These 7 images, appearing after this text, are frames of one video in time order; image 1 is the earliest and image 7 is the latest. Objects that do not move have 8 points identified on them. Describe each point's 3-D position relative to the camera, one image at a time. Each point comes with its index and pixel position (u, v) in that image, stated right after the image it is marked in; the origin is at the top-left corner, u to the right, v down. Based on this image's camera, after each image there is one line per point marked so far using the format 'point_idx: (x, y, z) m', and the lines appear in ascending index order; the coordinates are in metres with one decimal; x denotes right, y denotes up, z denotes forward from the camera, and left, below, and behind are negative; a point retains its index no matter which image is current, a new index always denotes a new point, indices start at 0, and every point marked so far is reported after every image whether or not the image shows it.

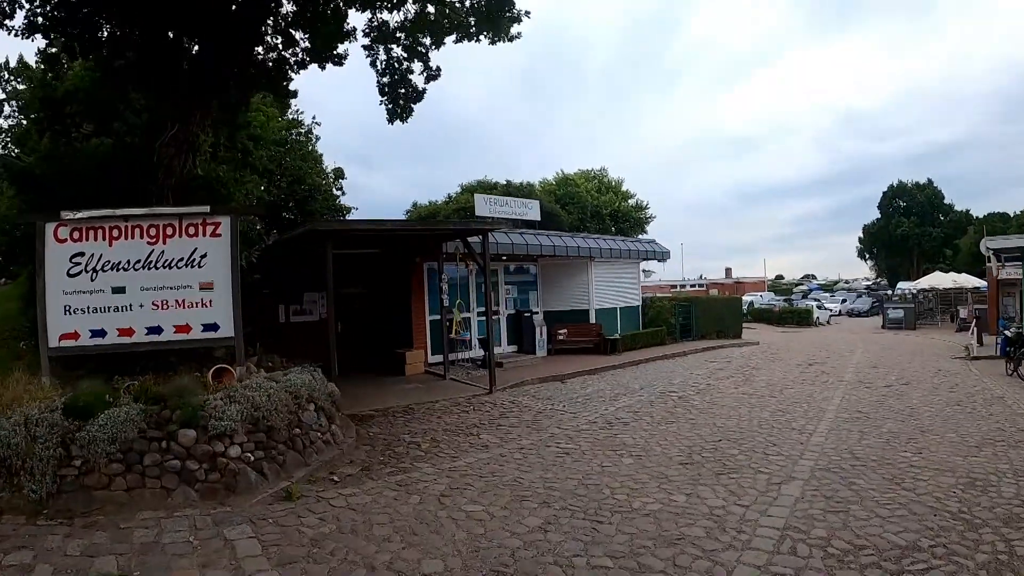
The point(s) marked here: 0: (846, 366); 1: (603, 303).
0: (+7.7, -1.8, +15.1) m
1: (+2.4, -0.4, +17.5) m
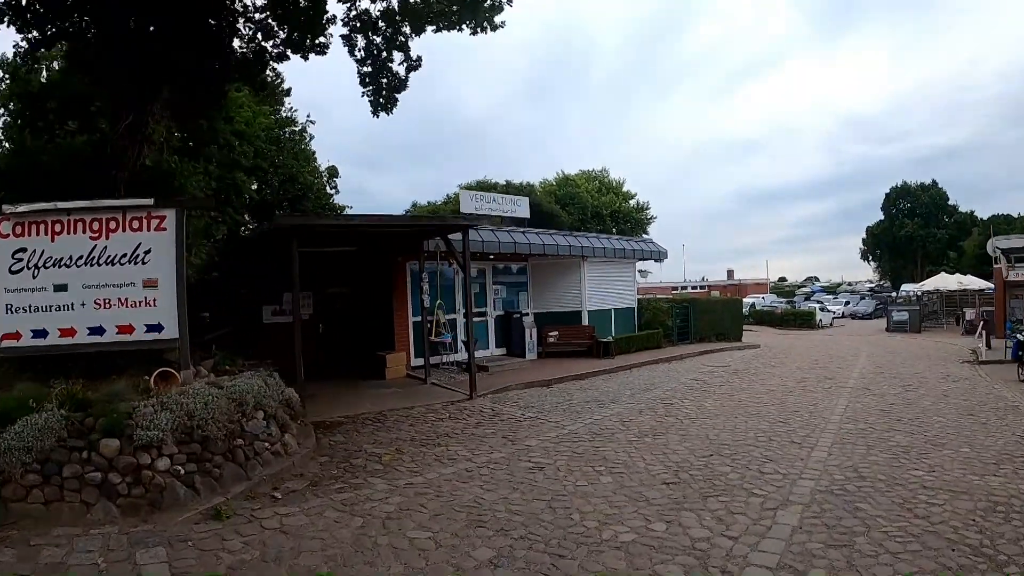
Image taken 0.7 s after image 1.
0: (+7.5, -1.9, +14.5) m
1: (+2.2, -0.4, +16.9) m
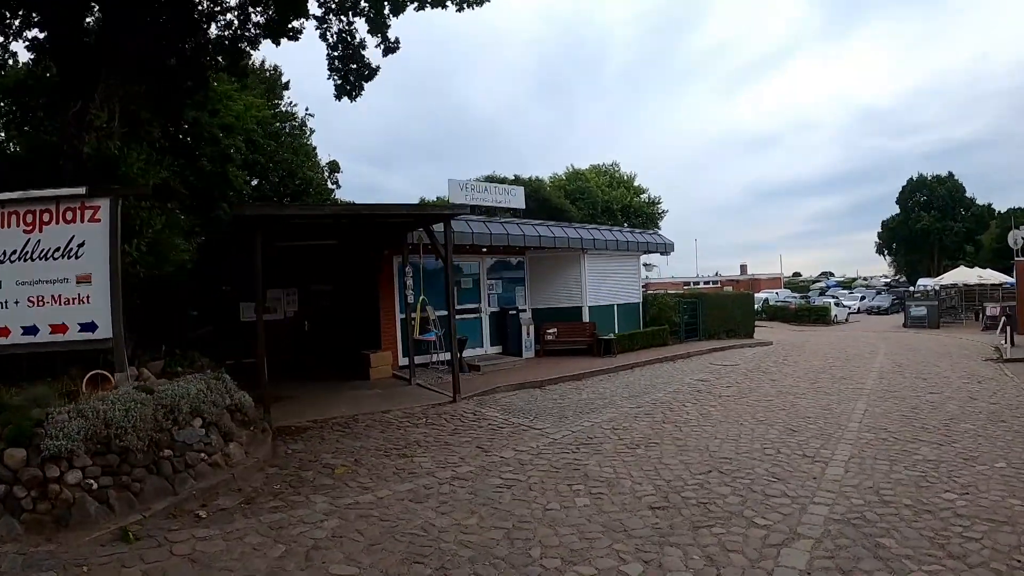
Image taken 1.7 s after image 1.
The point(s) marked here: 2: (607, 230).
0: (+7.4, -1.7, +13.6) m
1: (+2.1, -0.3, +16.1) m
2: (+2.4, +1.5, +16.3) m
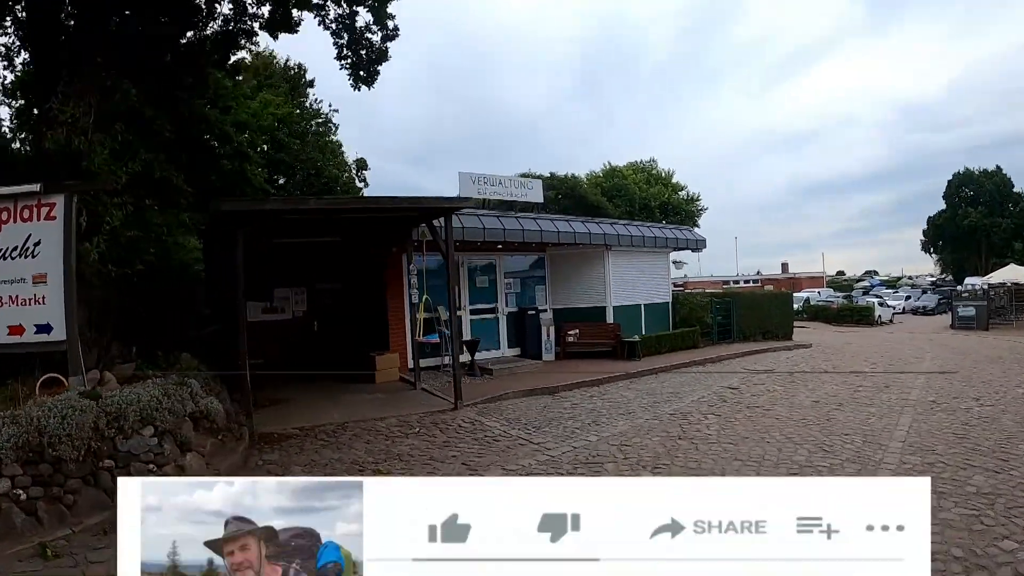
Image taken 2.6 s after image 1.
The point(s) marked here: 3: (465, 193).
0: (+7.7, -1.7, +12.6) m
1: (+2.6, -0.3, +15.4) m
2: (+2.9, +1.5, +15.5) m
3: (-0.9, +1.8, +11.9) m
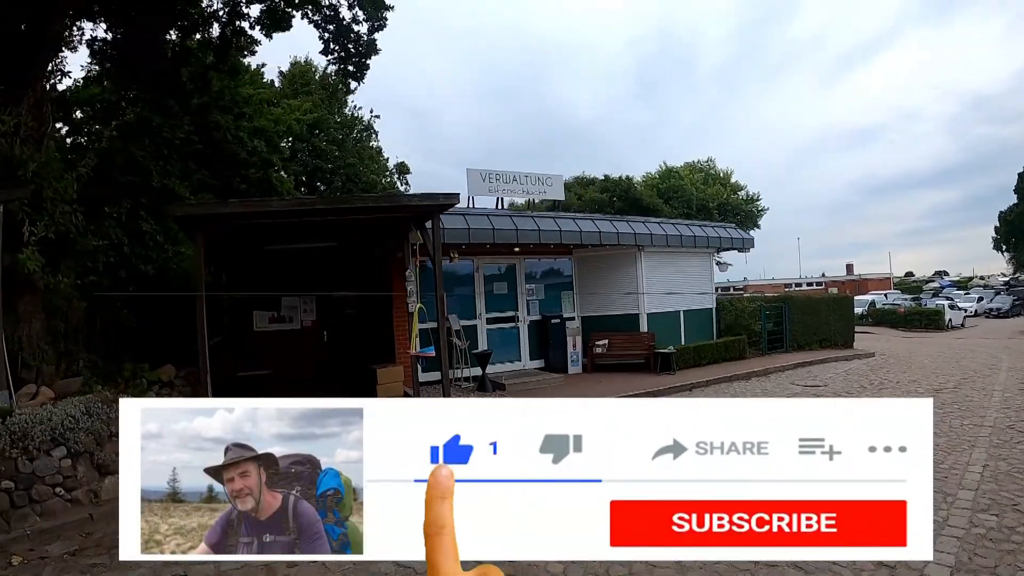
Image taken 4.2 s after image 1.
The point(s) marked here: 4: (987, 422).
0: (+8.0, -1.8, +10.9) m
1: (+3.2, -0.4, +14.1) m
2: (+3.4, +1.4, +14.3) m
3: (-0.6, +1.6, +11.0) m
4: (+6.5, -1.7, +8.6) m
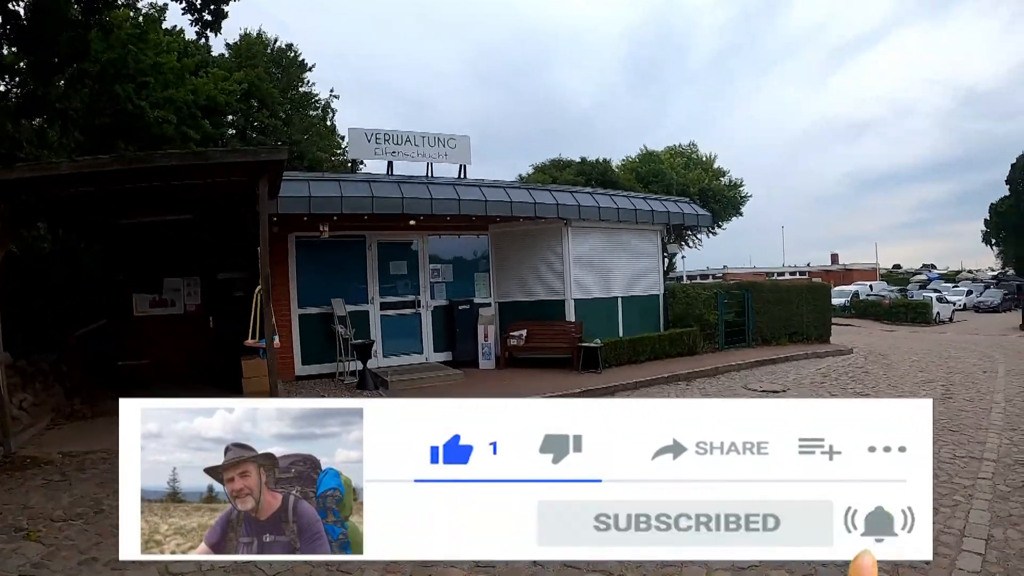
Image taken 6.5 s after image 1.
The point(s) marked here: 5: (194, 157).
0: (+6.4, -1.5, +9.0) m
1: (+1.6, -0.1, +12.2) m
2: (+1.8, +1.7, +12.4) m
3: (-2.2, +2.0, +9.1) m
4: (+4.9, -1.4, +6.7) m
5: (-3.8, +1.5, +7.9) m
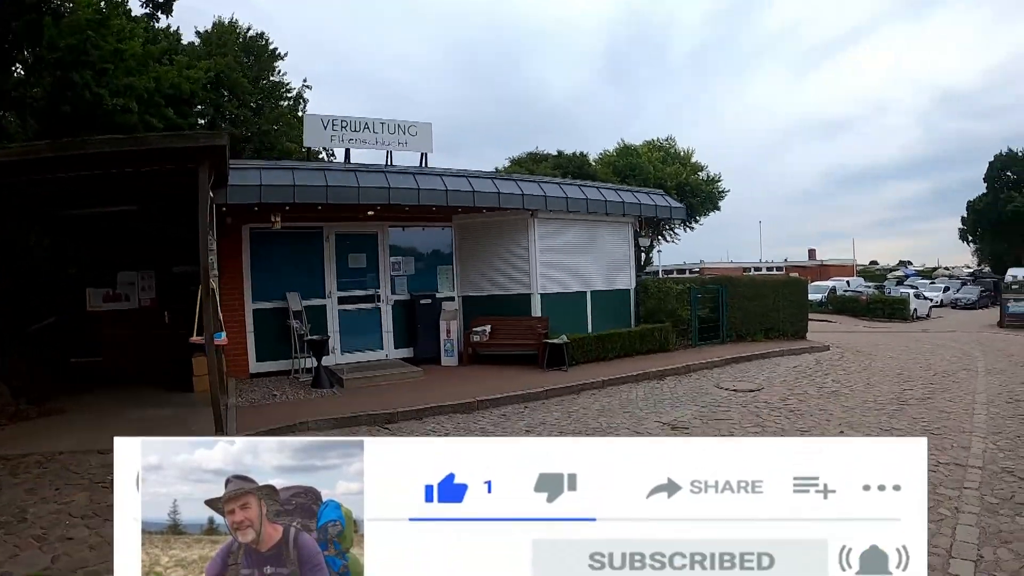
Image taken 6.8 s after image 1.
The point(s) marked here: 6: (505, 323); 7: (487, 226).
0: (+5.8, -1.3, +8.5) m
1: (+1.0, 0.0, +11.8) m
2: (+1.2, +1.8, +12.1) m
3: (-2.8, +2.1, +8.8) m
4: (+4.3, -1.1, +6.2) m
5: (-4.4, +1.8, +7.6) m
6: (0.0, -0.6, +10.9) m
7: (-0.3, +0.9, +11.6) m
